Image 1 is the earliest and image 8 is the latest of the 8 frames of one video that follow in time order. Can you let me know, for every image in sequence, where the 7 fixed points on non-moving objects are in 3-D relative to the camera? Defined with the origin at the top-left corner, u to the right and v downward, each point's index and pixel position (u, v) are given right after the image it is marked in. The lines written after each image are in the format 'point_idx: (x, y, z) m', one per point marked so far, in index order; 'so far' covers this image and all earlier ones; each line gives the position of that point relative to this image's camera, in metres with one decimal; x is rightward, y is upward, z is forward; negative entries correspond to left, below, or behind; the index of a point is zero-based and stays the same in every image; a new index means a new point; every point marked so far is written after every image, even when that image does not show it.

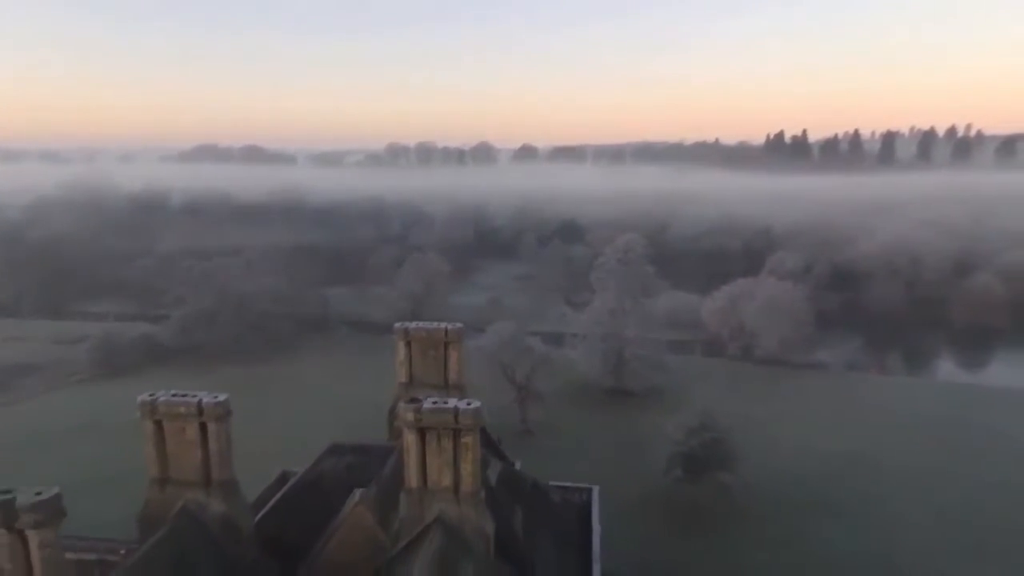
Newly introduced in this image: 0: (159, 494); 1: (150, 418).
0: (-3.8, -2.2, +7.6) m
1: (-3.8, -1.4, +7.4) m
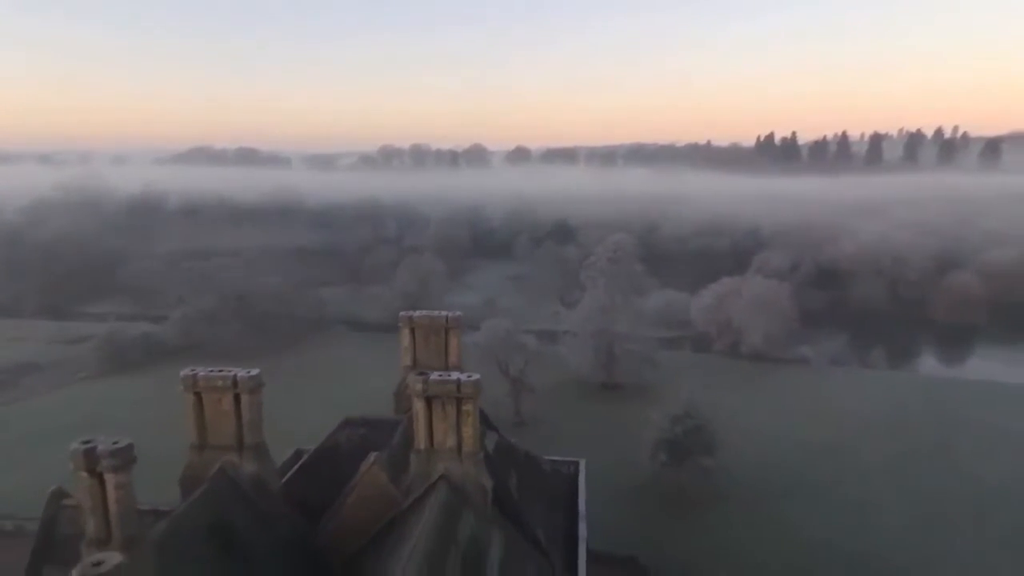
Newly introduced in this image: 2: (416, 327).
0: (-3.8, -2.1, +8.6) m
1: (-3.9, -1.2, +8.5) m
2: (-1.6, -0.7, +11.8) m
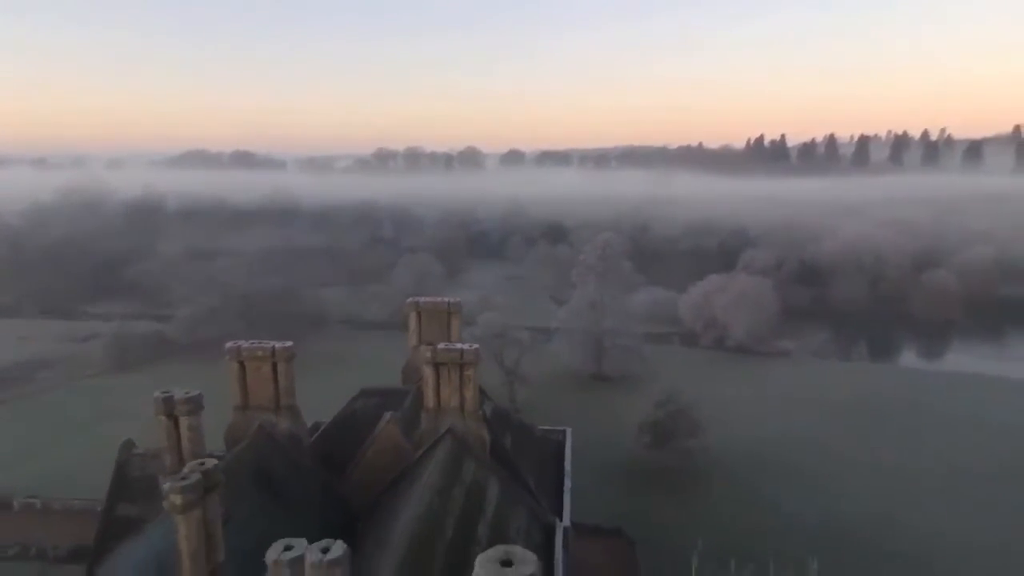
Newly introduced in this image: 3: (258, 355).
0: (-3.9, -1.9, +10.2) m
1: (-3.9, -1.0, +10.1) m
2: (-1.7, -0.5, +13.4) m
3: (-3.6, -1.0, +10.0) m
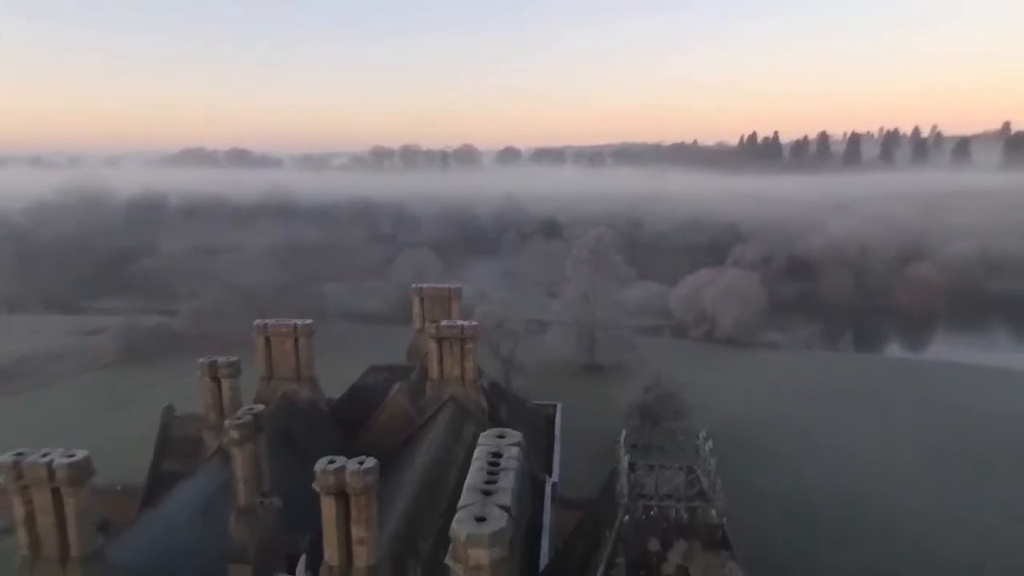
0: (-4.0, -1.6, +11.5) m
1: (-4.0, -0.8, +11.4) m
2: (-1.8, -0.2, +14.7) m
3: (-3.7, -0.7, +11.3) m
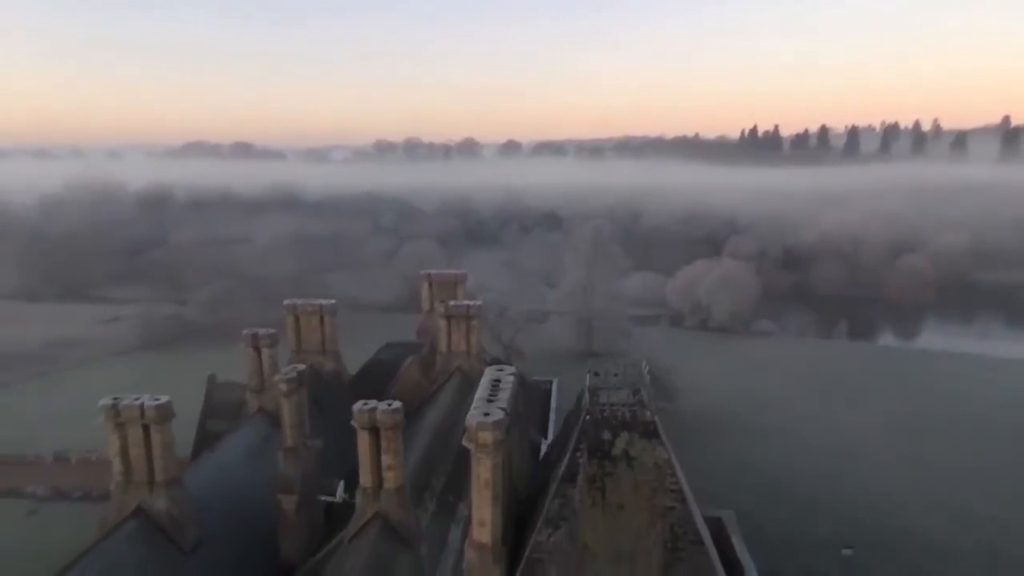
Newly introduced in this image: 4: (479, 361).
0: (-4.0, -1.3, +13.0) m
1: (-4.0, -0.5, +12.9) m
2: (-1.8, +0.1, +16.2) m
3: (-3.7, -0.4, +12.9) m
4: (-0.6, -1.3, +12.8) m
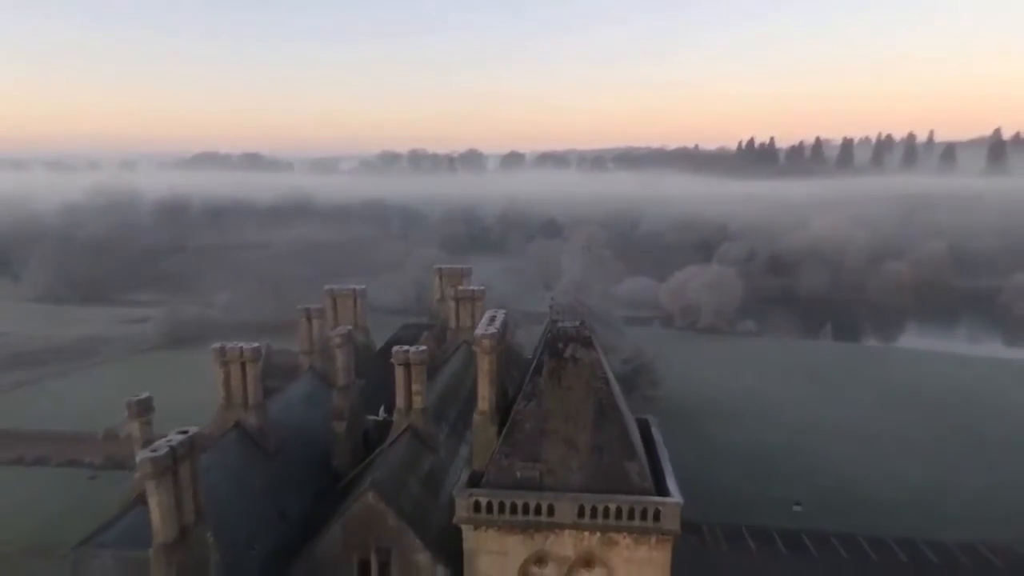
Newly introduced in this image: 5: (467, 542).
0: (-4.1, -1.0, +16.1) m
1: (-4.1, -0.2, +15.9) m
2: (-1.9, +0.4, +19.2) m
3: (-3.8, -0.1, +15.9) m
4: (-0.7, -1.1, +15.9) m
5: (-0.5, -2.7, +7.6) m
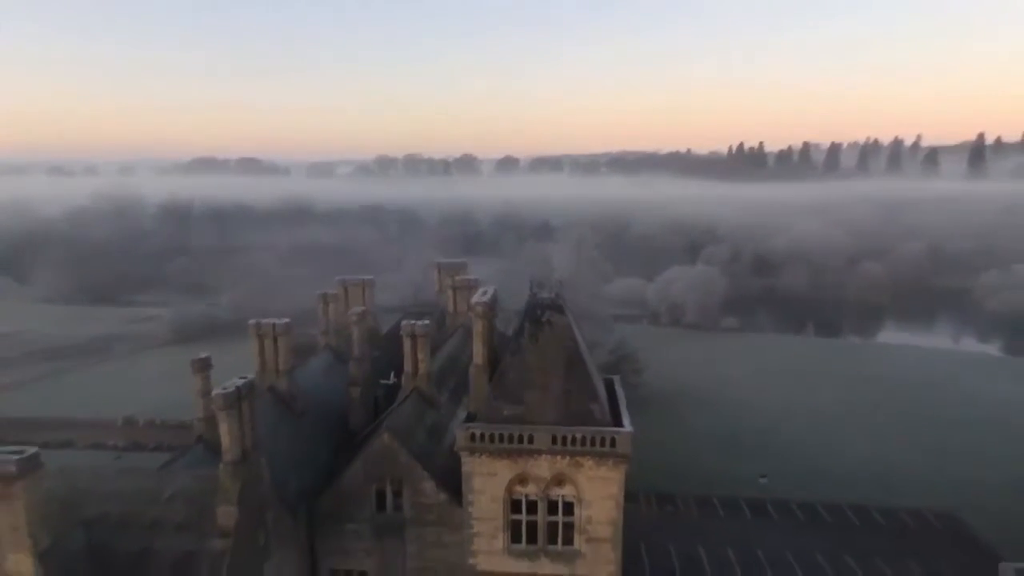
0: (-4.3, -0.8, +18.1) m
1: (-4.3, 0.0, +18.0) m
2: (-2.1, +0.6, +21.3) m
3: (-4.0, +0.1, +17.9) m
4: (-0.9, -0.8, +17.9) m
5: (-0.6, -2.4, +9.6) m
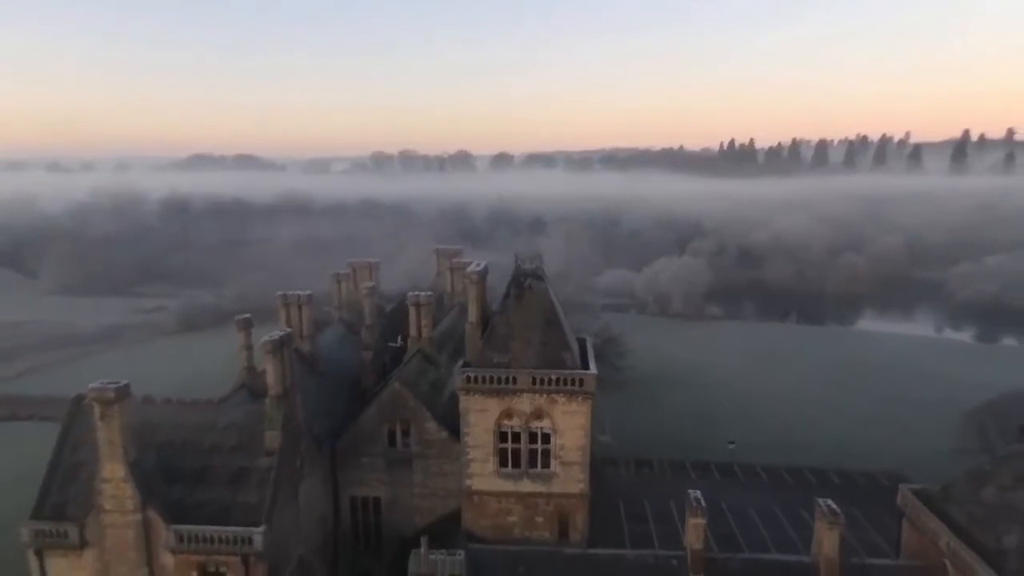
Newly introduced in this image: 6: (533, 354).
0: (-4.5, -0.3, +20.3) m
1: (-4.6, +0.6, +20.2) m
2: (-2.4, +1.1, +23.5) m
3: (-4.2, +0.6, +20.2) m
4: (-1.2, -0.3, +20.2) m
5: (-0.8, -1.9, +11.9) m
6: (+0.3, -1.1, +11.8) m
